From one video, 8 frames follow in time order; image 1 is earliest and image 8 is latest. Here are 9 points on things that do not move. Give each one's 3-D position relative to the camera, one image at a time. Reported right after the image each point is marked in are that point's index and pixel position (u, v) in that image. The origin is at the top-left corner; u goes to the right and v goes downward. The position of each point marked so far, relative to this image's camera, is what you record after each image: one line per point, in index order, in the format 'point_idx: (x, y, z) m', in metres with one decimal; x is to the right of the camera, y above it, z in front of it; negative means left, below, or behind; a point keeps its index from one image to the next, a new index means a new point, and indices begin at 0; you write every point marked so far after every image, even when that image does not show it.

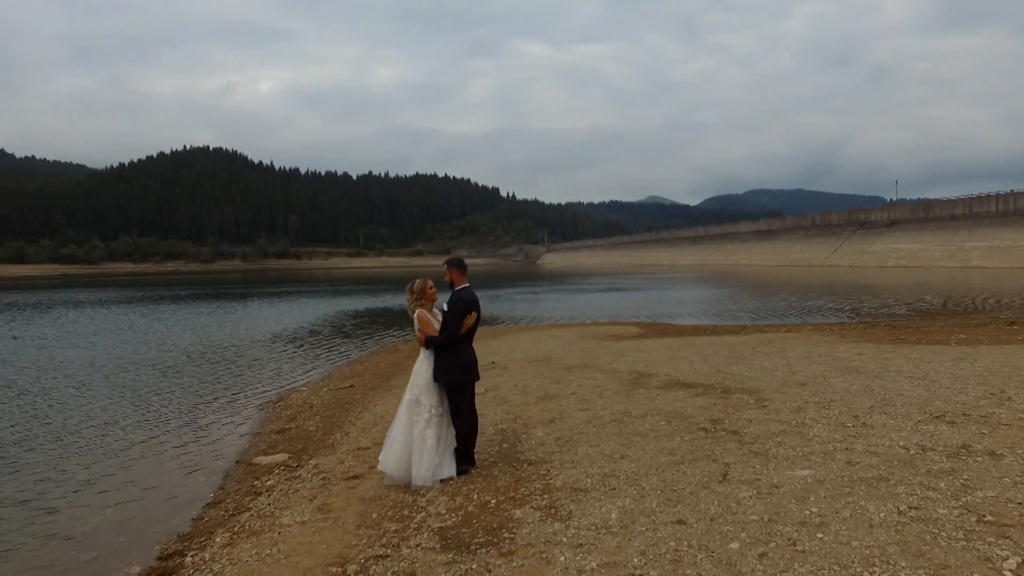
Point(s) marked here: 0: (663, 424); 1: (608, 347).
0: (+2.0, -1.8, +10.3) m
1: (+2.3, -1.4, +18.5) m
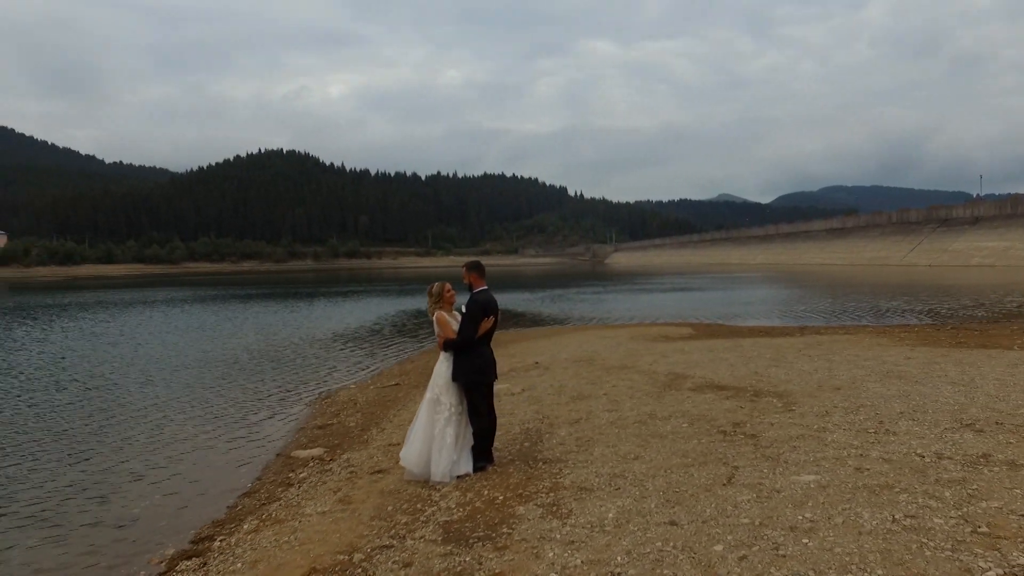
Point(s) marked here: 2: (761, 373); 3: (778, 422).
0: (+2.3, -1.9, +10.3) m
1: (+3.4, -1.4, +18.5) m
2: (+4.5, -1.5, +13.7) m
3: (+3.5, -1.8, +10.0) m
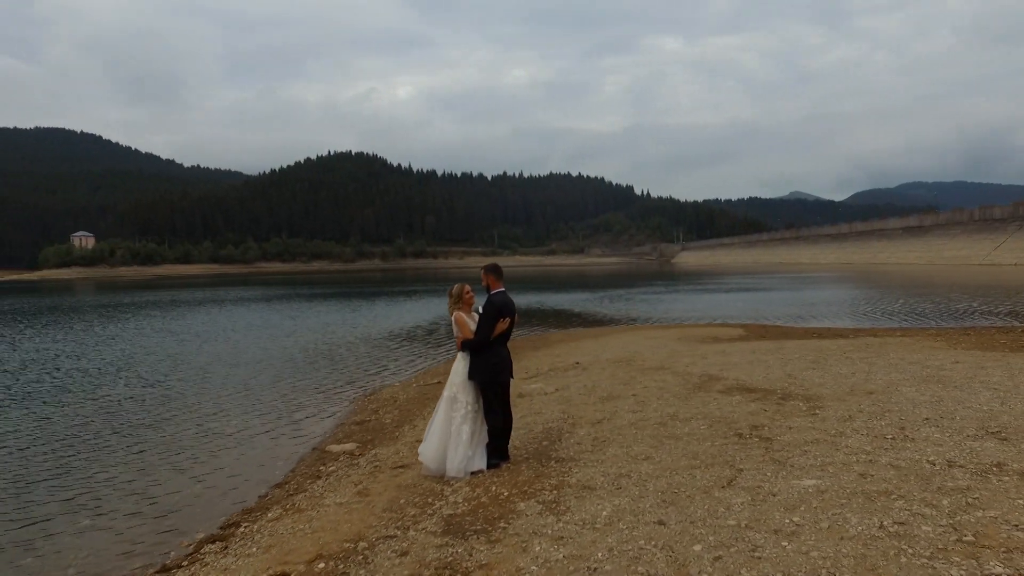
0: (+2.6, -1.9, +10.3) m
1: (+4.4, -1.4, +18.3) m
2: (+5.0, -1.5, +13.5) m
3: (+3.7, -1.8, +9.9) m
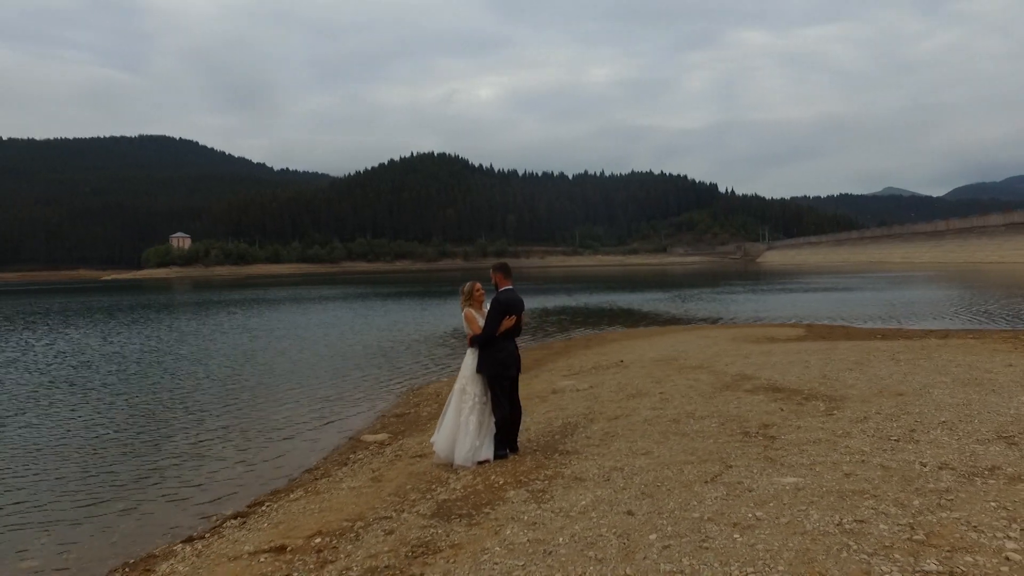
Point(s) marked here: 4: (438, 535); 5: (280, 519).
0: (+2.7, -1.9, +10.4) m
1: (+5.4, -1.4, +18.1) m
2: (+5.5, -1.5, +13.3) m
3: (+3.8, -1.8, +9.9) m
4: (-0.7, -2.3, +7.3) m
5: (-2.6, -2.6, +8.7) m
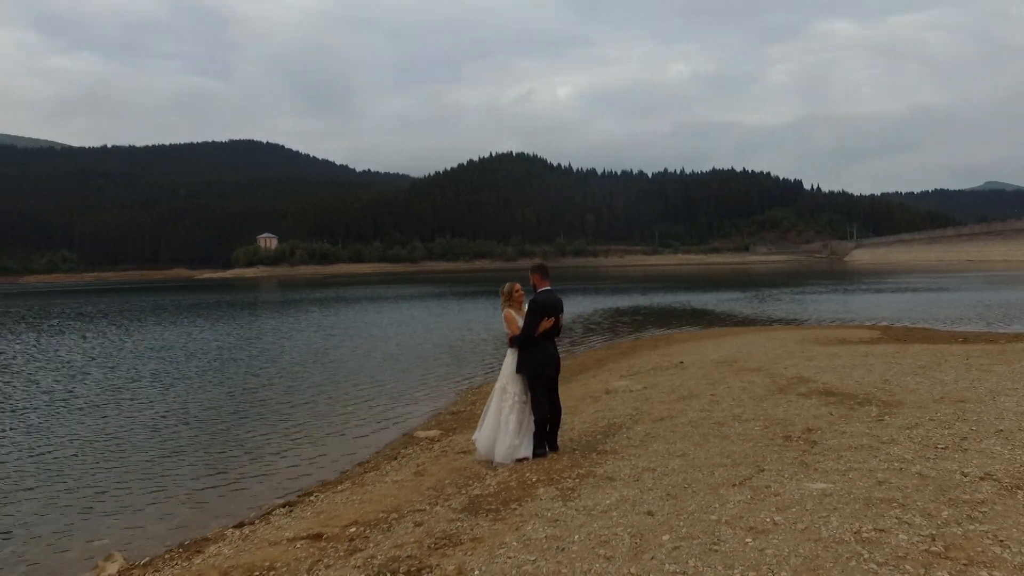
0: (+3.3, -1.9, +10.2) m
1: (+6.8, -1.4, +17.7) m
2: (+6.4, -1.5, +12.8) m
3: (+4.3, -1.8, +9.6) m
4: (-0.5, -2.4, +7.5) m
5: (-2.2, -2.6, +9.1) m
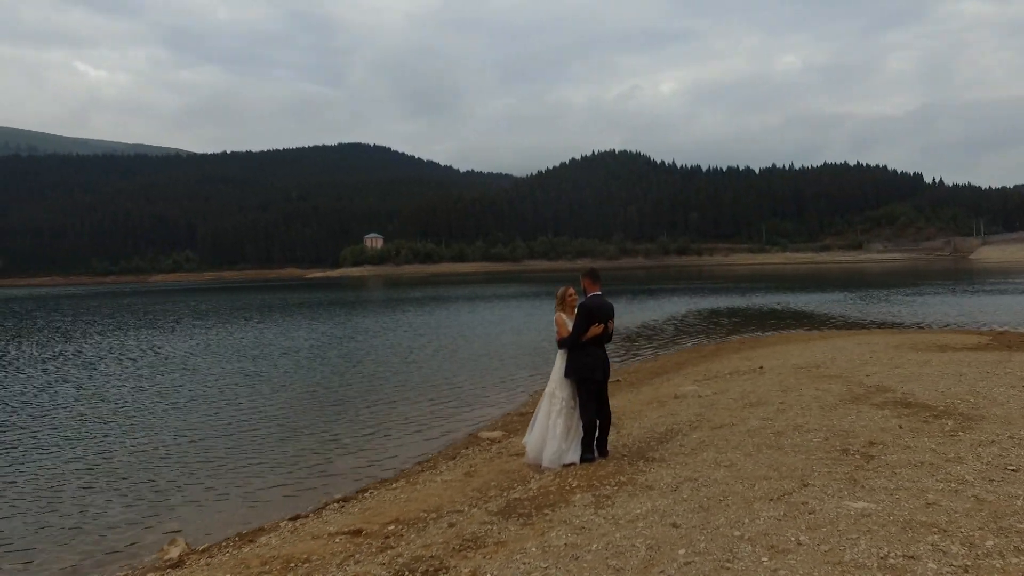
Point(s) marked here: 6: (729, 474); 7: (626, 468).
0: (+3.9, -2.0, +9.8) m
1: (+8.4, -1.5, +16.6) m
2: (+7.3, -1.6, +11.9) m
3: (+4.8, -1.9, +9.0) m
4: (-0.2, -2.4, +7.6) m
5: (-1.7, -2.7, +9.4) m
6: (+2.5, -2.1, +8.6) m
7: (+1.4, -2.2, +9.5) m
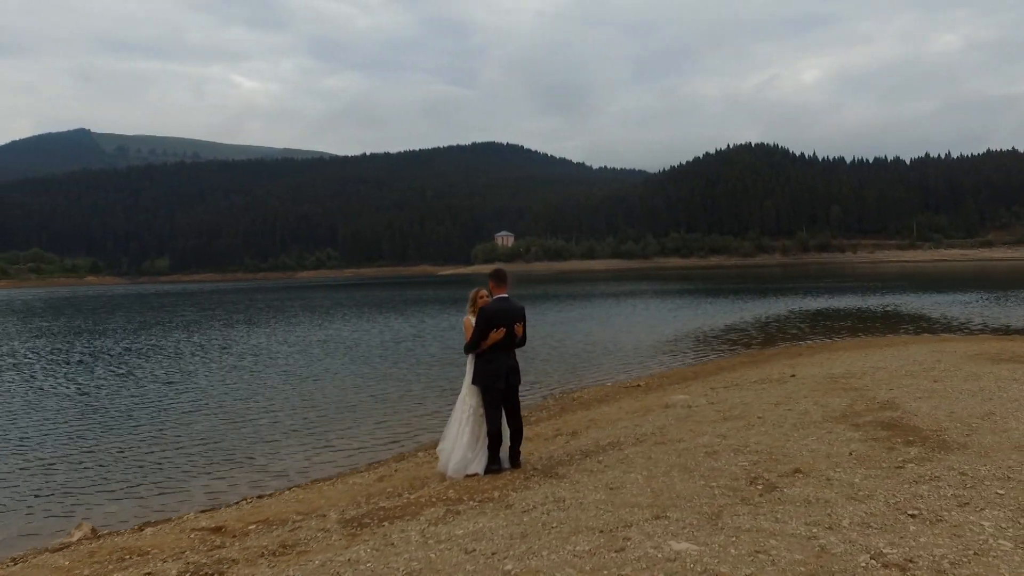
0: (+2.6, -2.0, +8.5) m
1: (+8.4, -1.5, +14.3) m
2: (+6.4, -1.6, +9.9) m
3: (+3.3, -1.9, +7.6) m
4: (-1.9, -2.4, +7.2) m
5: (-3.0, -2.7, +9.3) m
6: (+0.9, -2.1, +7.7) m
7: (+0.1, -2.2, +8.8) m
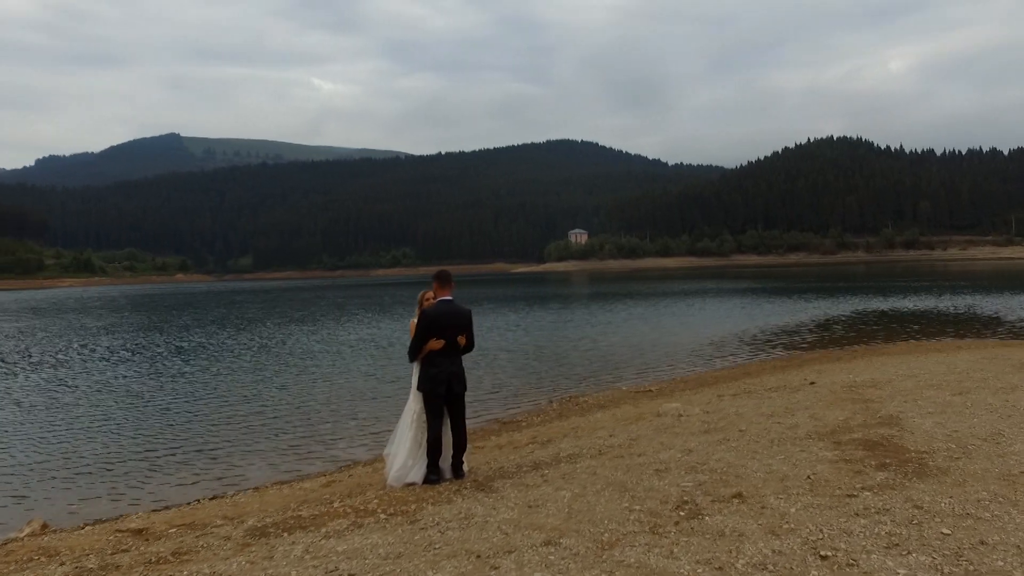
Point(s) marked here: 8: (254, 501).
0: (+1.8, -2.0, +7.7) m
1: (+8.2, -1.5, +12.8) m
2: (+5.7, -1.7, +8.7) m
3: (+2.4, -1.9, +6.7) m
4: (-2.8, -2.4, +7.0) m
5: (-3.7, -2.6, +9.2) m
6: (0.0, -2.1, +7.1) m
7: (-0.7, -2.2, +8.3) m
8: (-3.0, -2.6, +9.1) m
